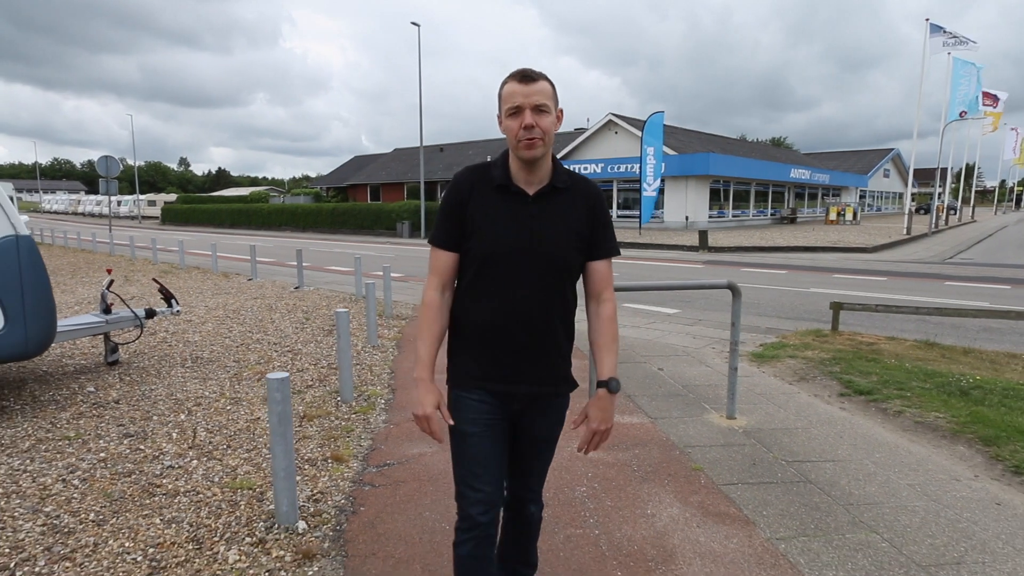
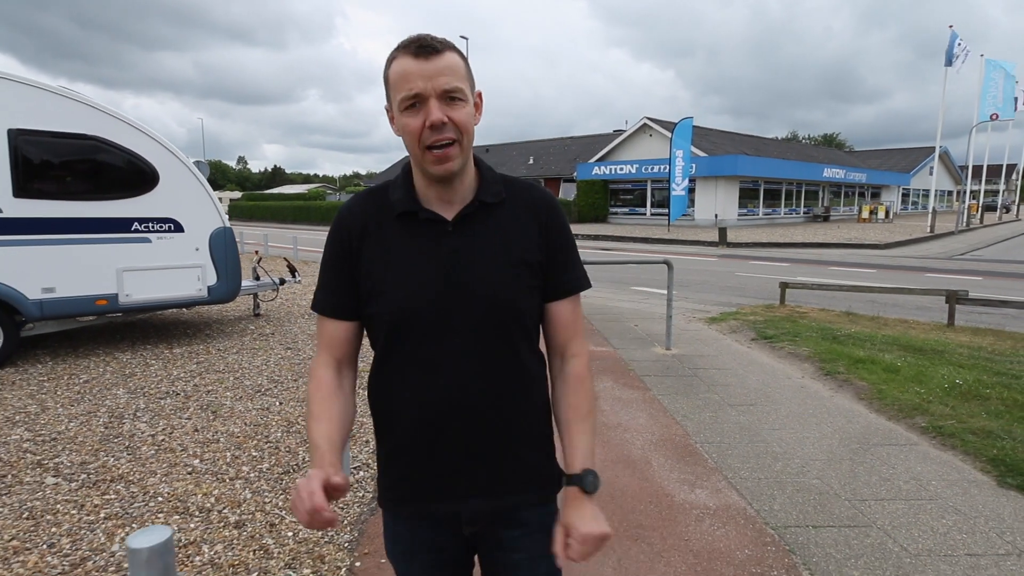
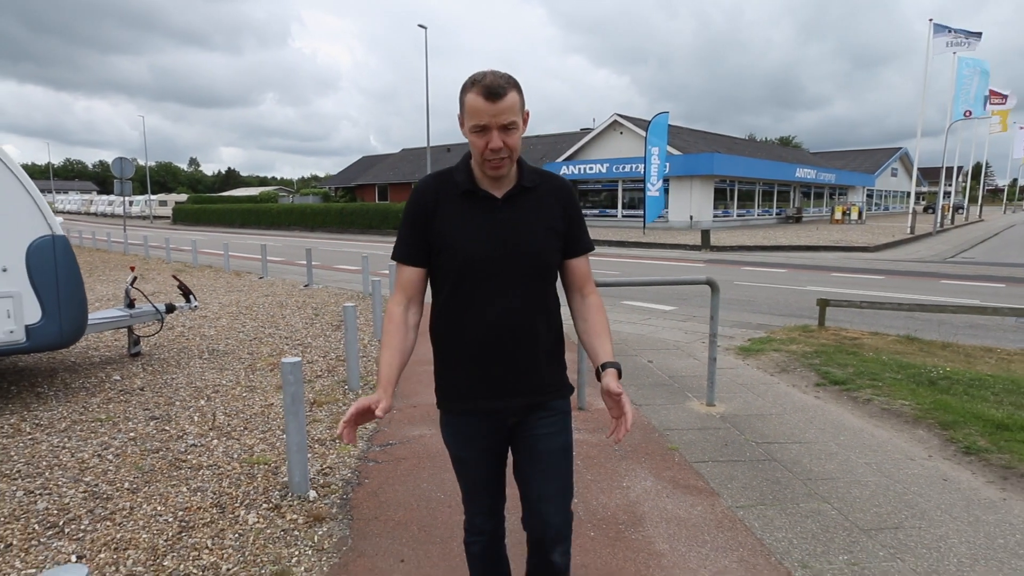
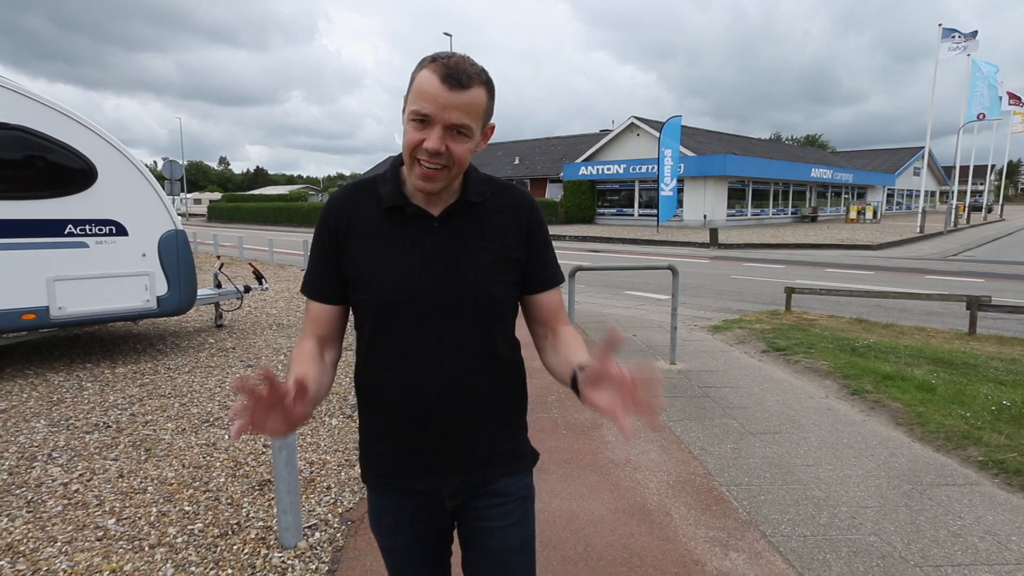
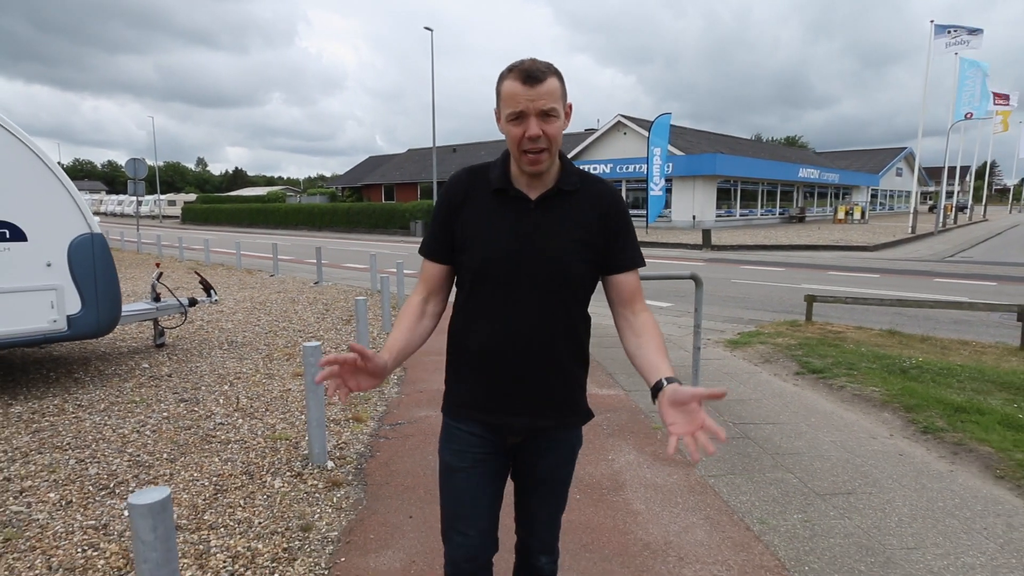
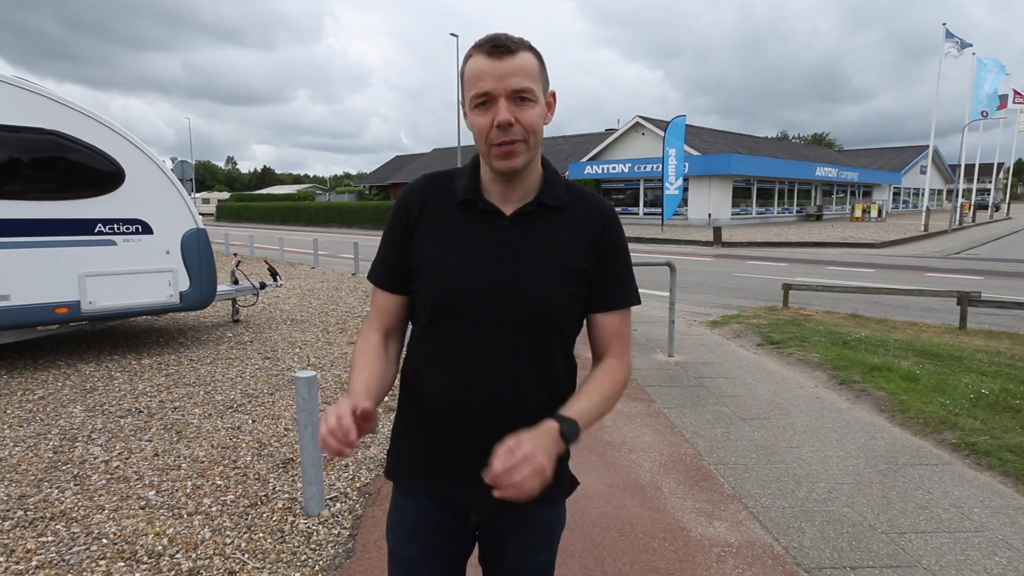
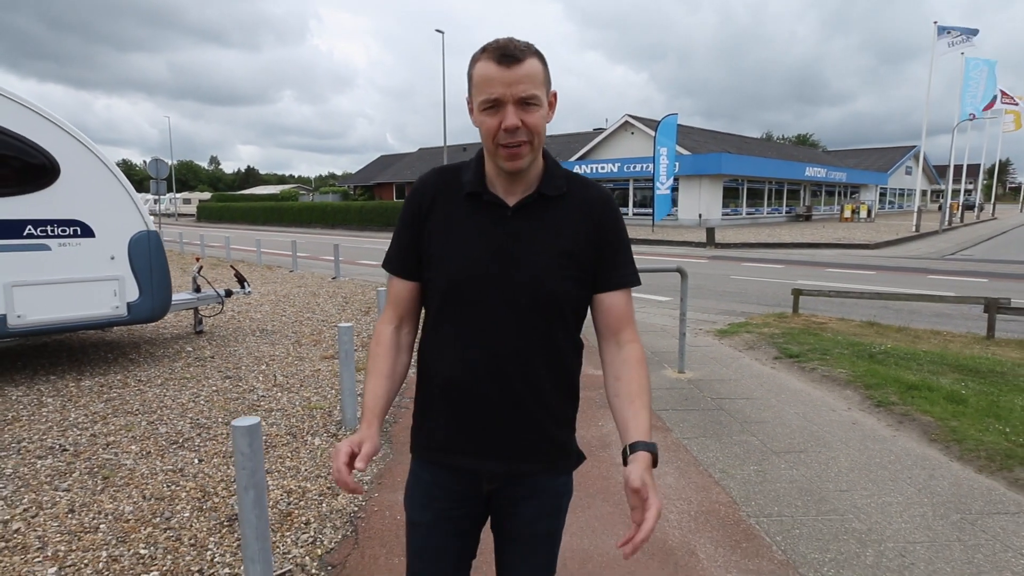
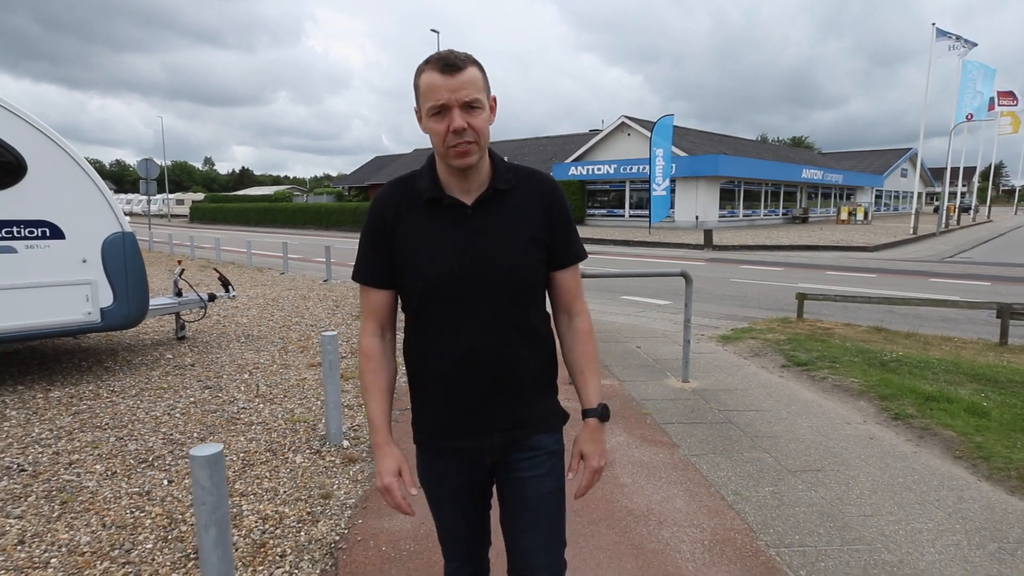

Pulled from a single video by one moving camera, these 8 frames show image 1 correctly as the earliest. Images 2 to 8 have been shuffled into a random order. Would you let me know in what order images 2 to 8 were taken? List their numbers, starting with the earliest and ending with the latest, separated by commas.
3, 5, 8, 7, 4, 6, 2
